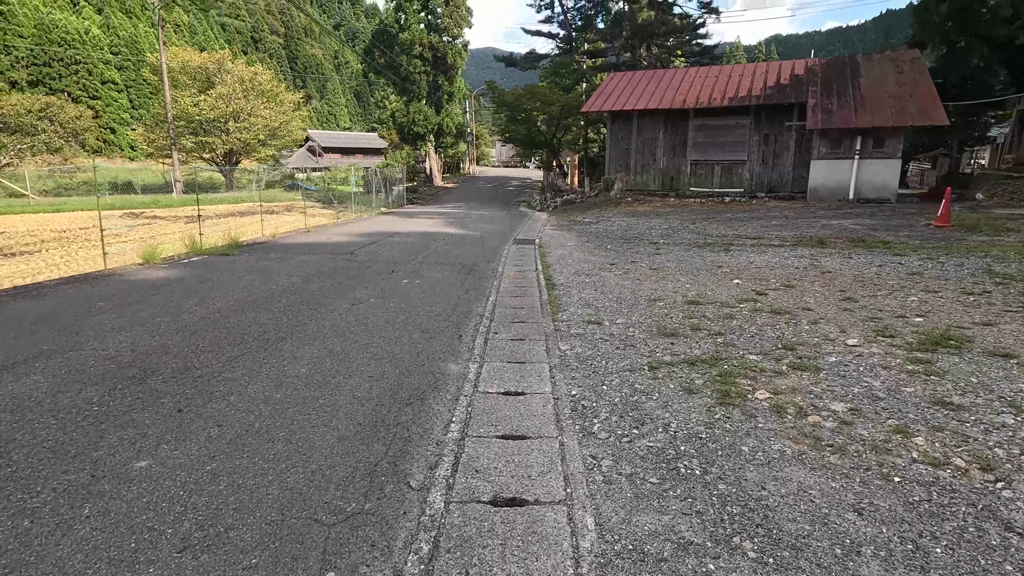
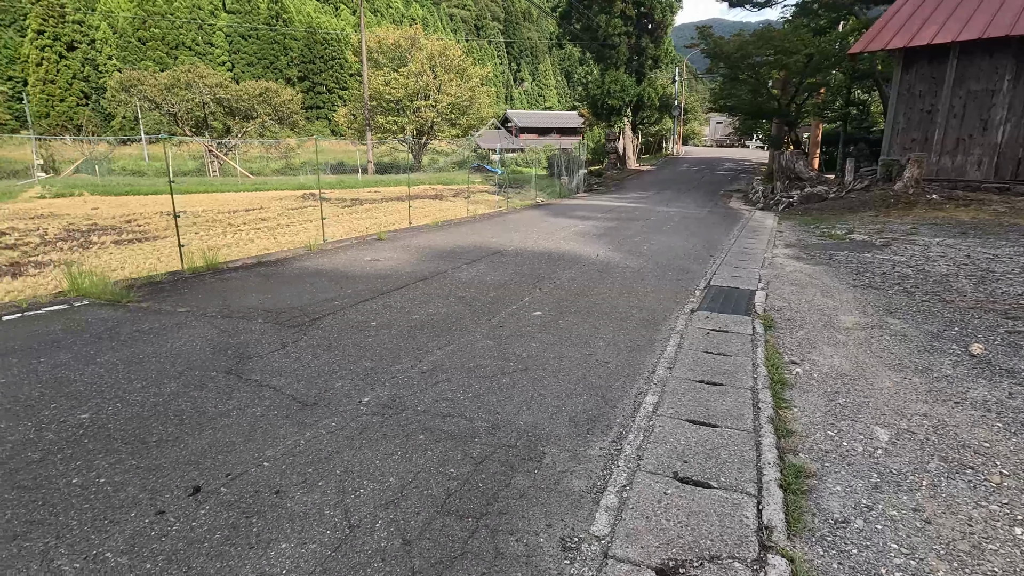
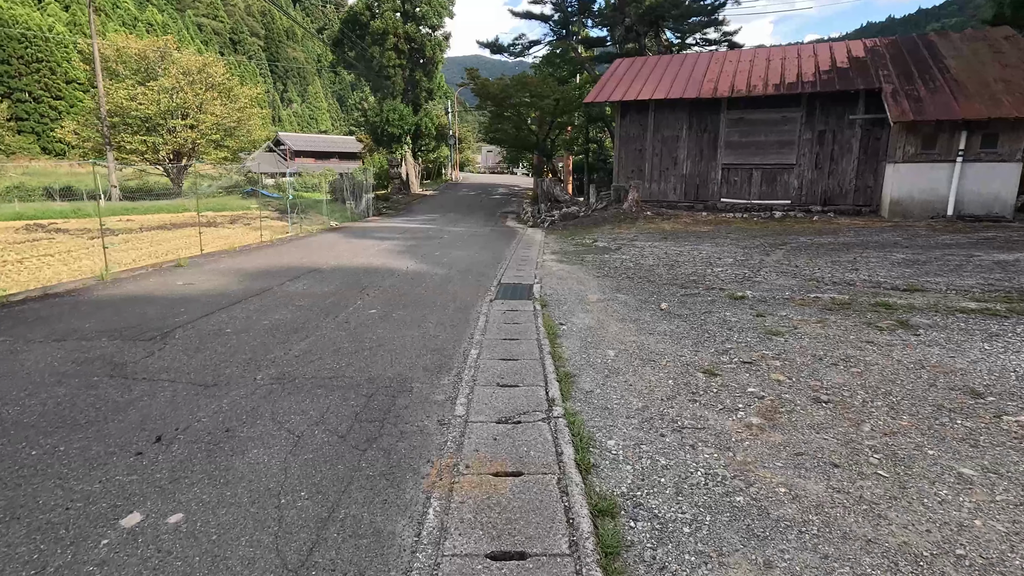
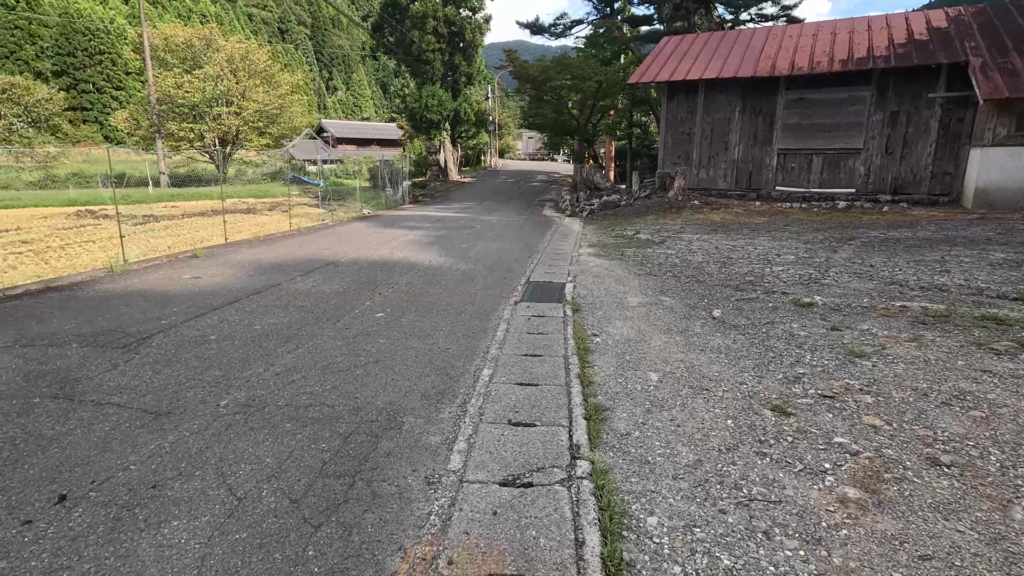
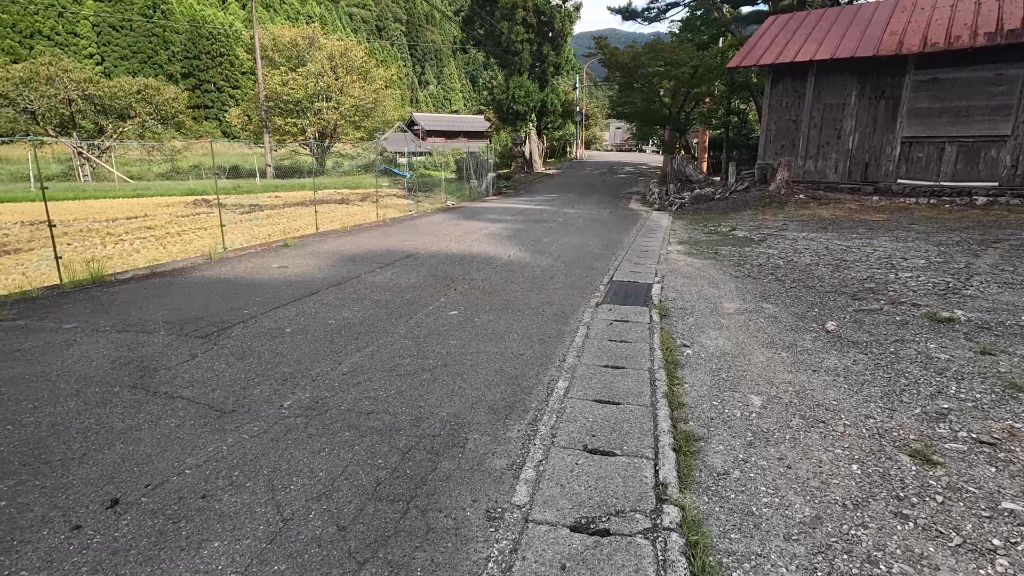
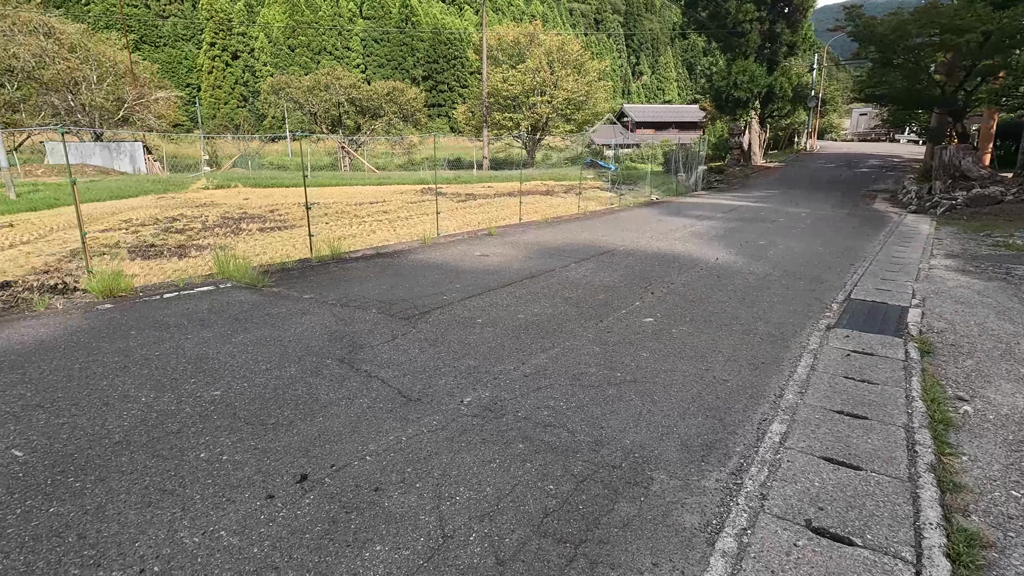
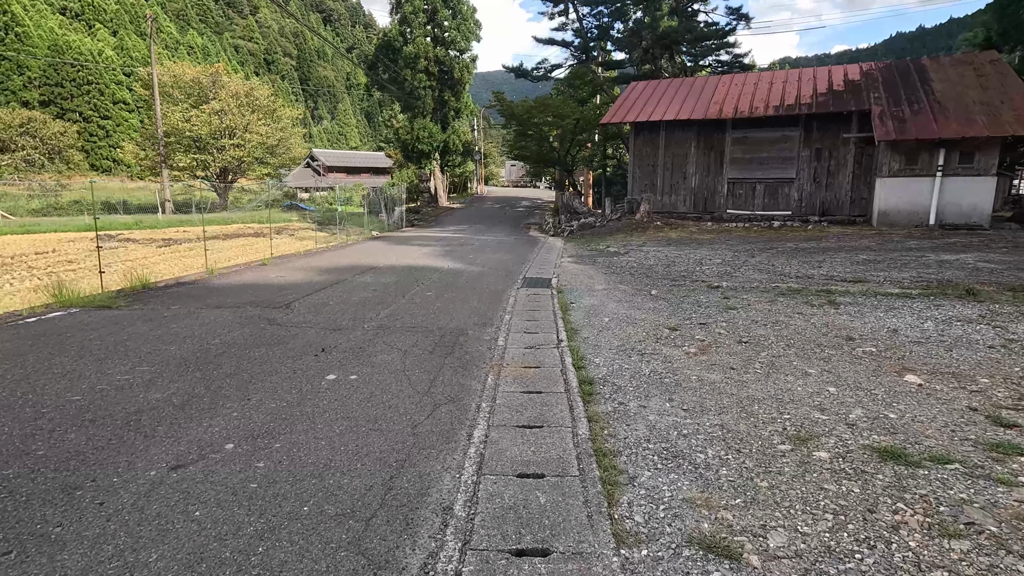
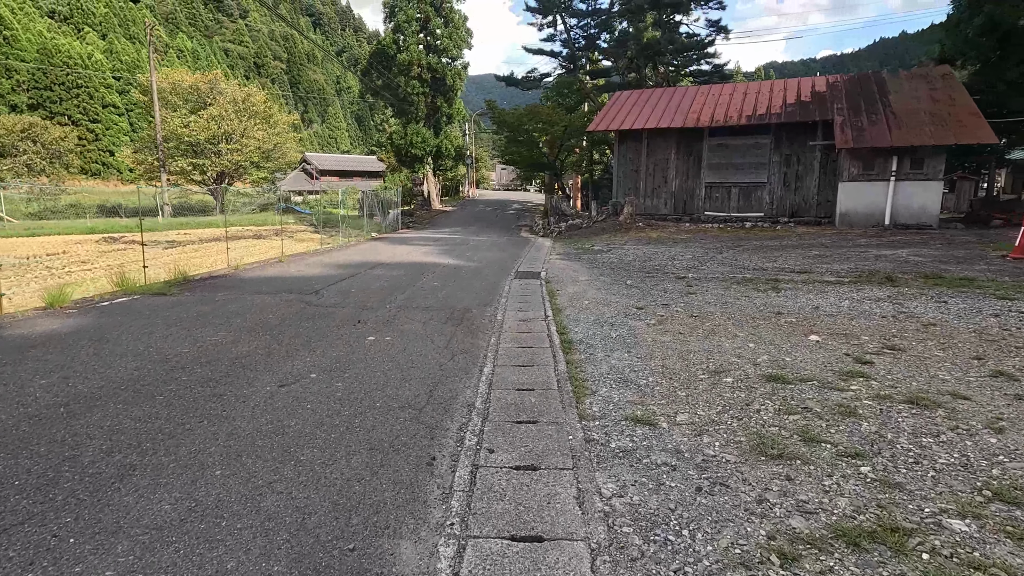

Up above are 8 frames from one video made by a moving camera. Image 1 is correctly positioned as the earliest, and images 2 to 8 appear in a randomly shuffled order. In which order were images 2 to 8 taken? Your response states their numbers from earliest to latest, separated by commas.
8, 7, 3, 4, 5, 2, 6
